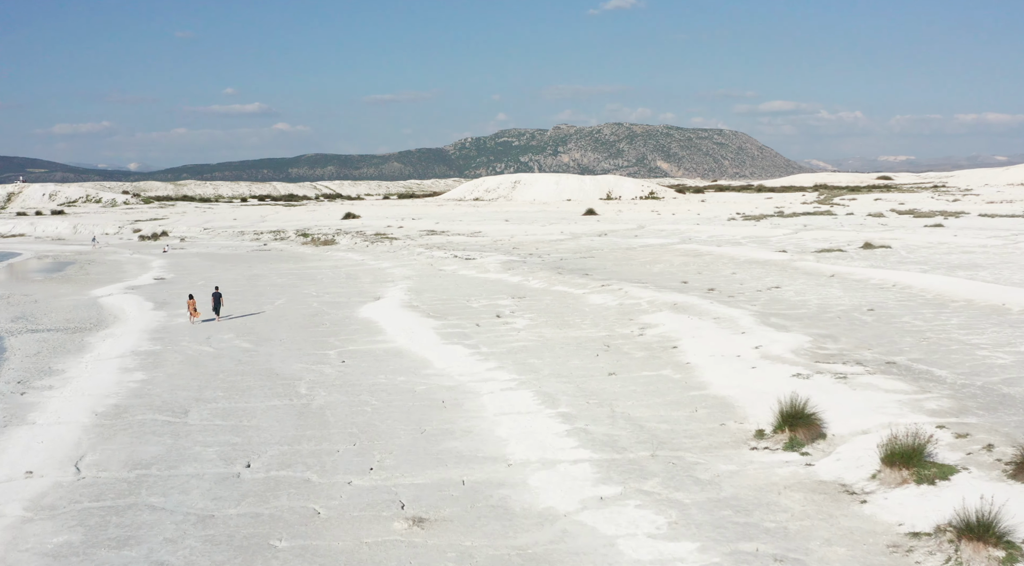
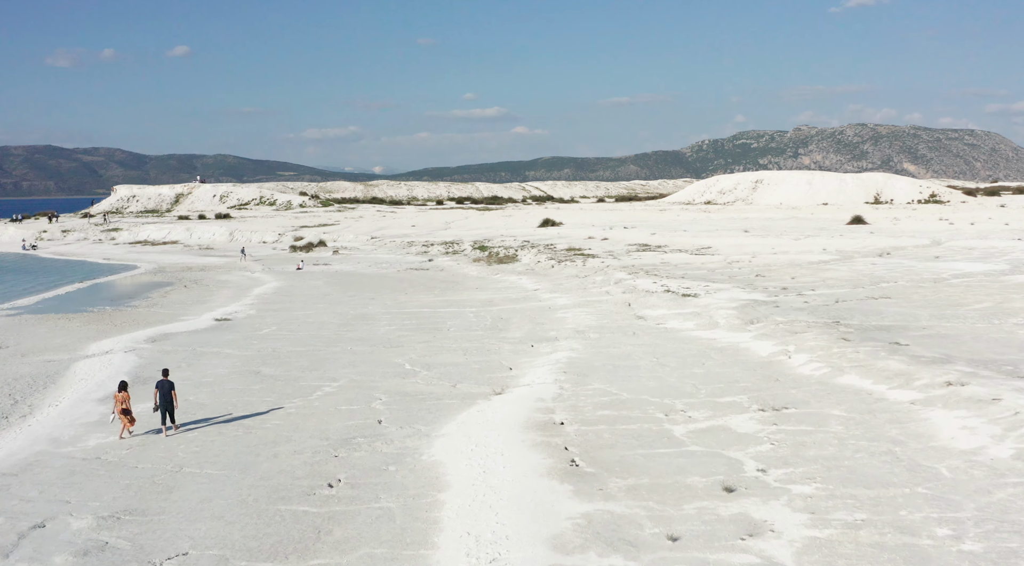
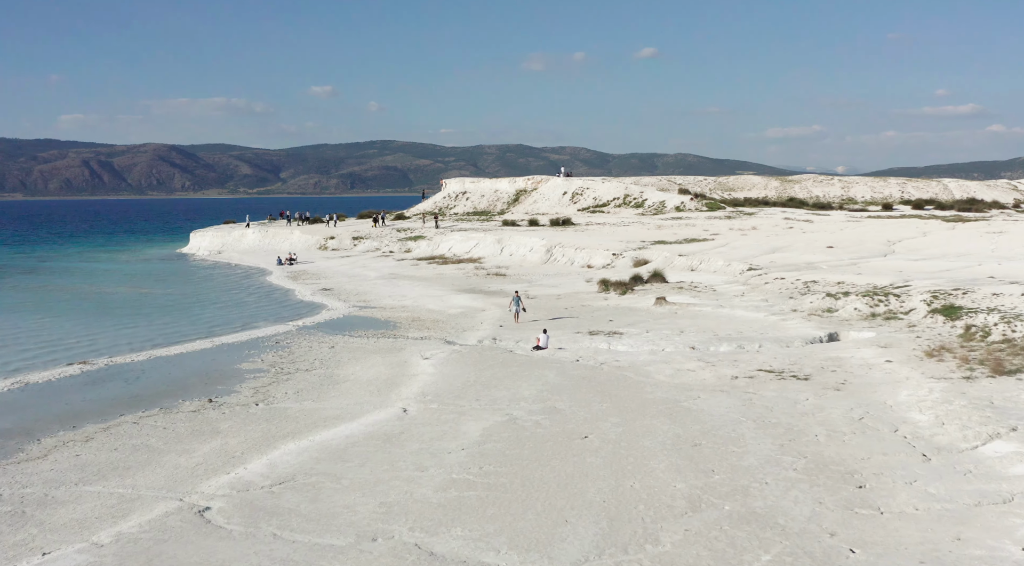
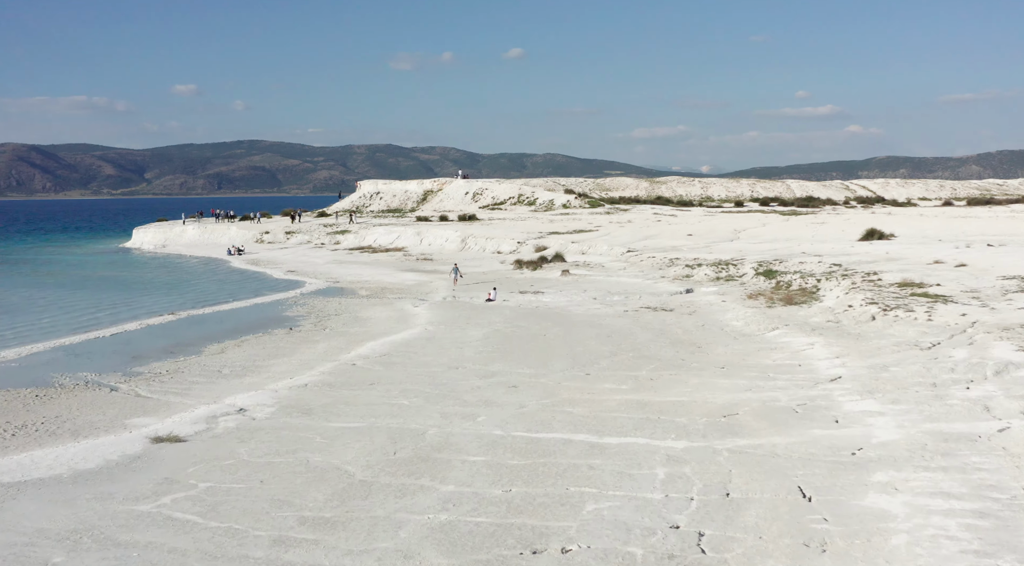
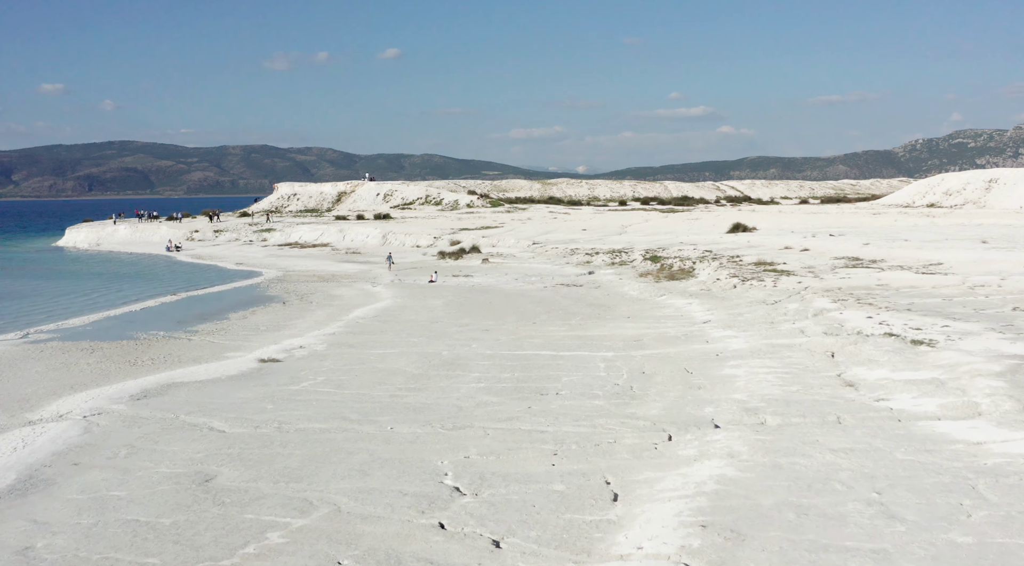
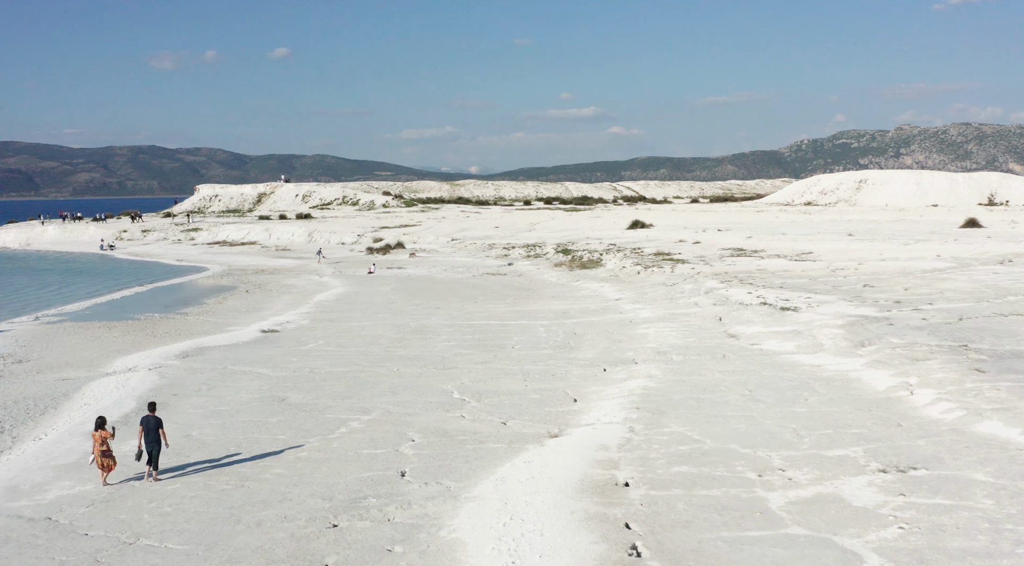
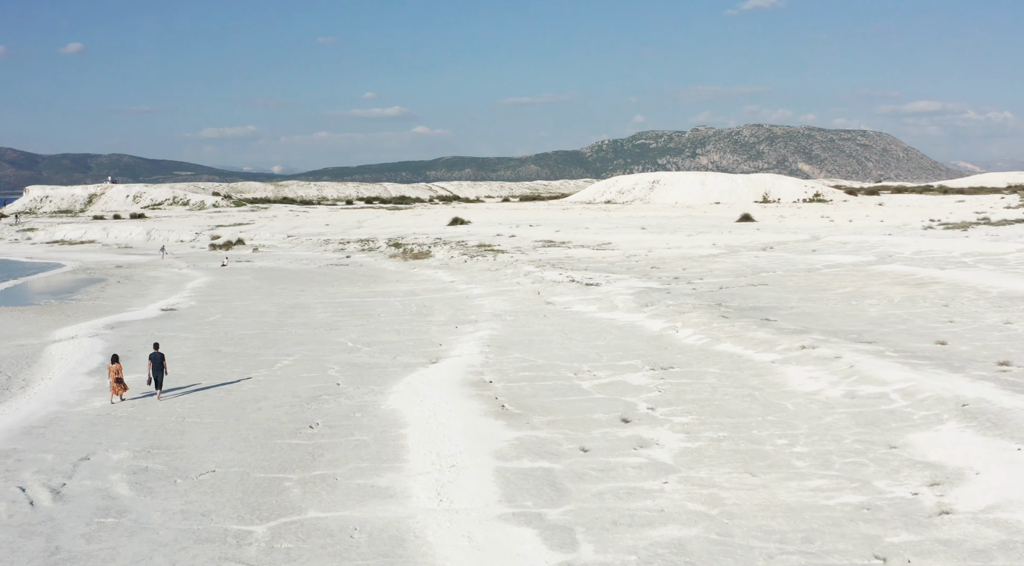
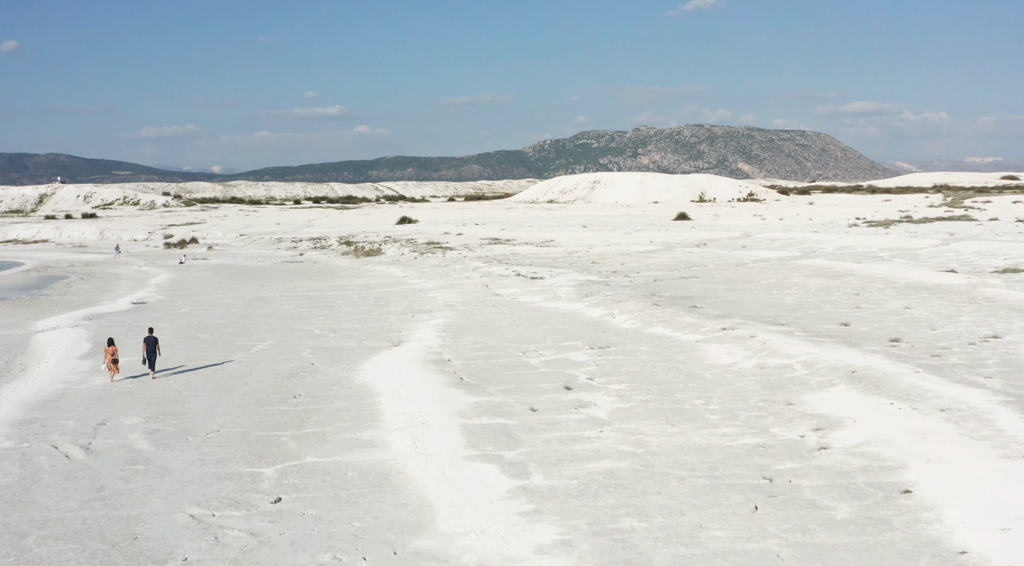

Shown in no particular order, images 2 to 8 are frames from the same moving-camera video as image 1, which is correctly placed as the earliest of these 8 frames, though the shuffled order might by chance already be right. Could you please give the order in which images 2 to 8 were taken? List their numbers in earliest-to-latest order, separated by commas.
8, 7, 2, 6, 5, 4, 3
